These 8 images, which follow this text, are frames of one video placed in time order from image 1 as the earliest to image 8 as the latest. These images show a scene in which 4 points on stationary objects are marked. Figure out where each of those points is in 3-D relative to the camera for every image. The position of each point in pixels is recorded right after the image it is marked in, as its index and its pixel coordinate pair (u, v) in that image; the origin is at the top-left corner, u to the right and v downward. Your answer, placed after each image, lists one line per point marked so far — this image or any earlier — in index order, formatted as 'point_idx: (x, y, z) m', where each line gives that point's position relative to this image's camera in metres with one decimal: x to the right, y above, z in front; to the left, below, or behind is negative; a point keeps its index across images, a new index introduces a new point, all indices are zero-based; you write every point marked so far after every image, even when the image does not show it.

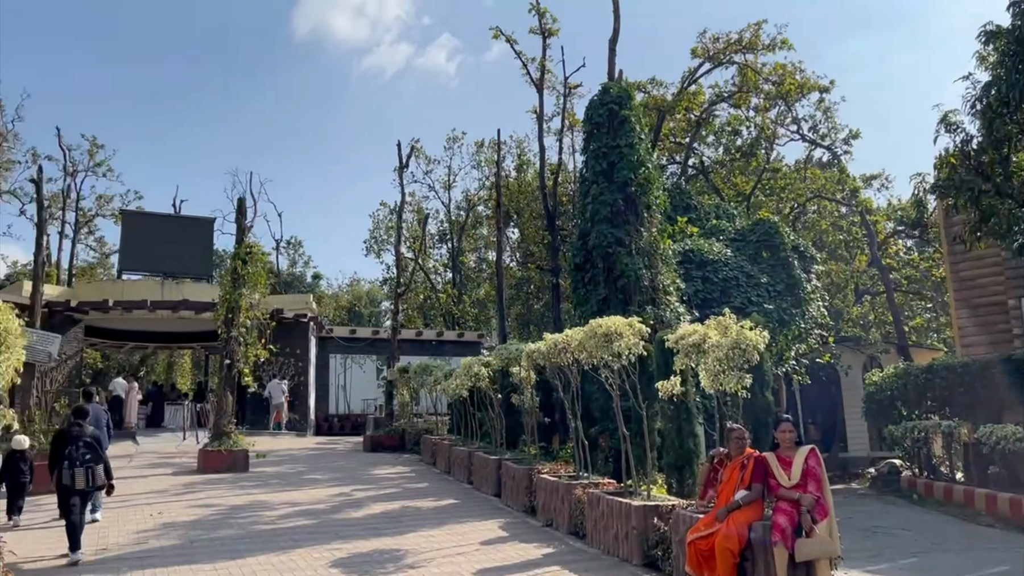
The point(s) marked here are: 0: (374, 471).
0: (-2.4, -3.2, +15.1) m
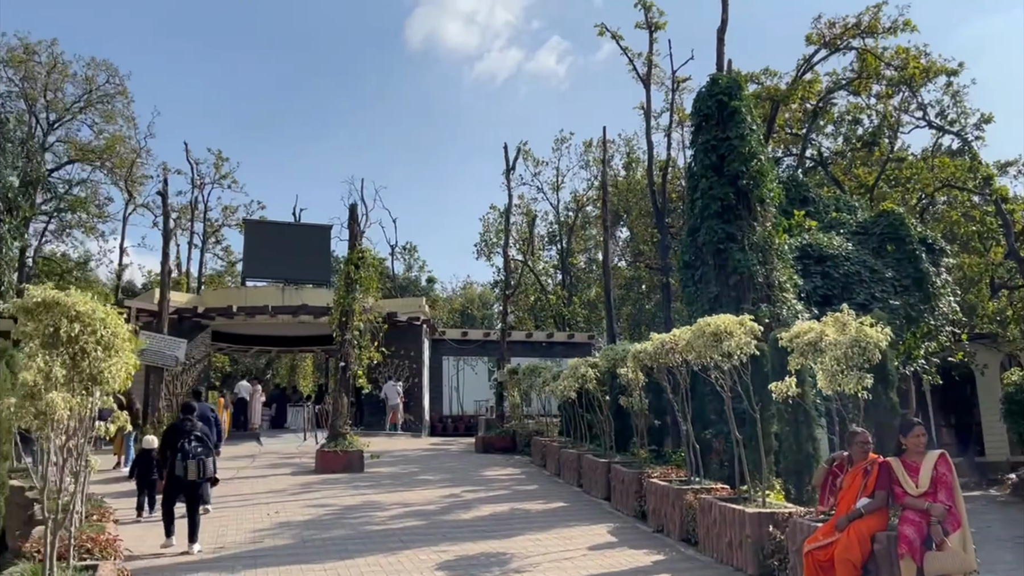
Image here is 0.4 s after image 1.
0: (-0.5, -3.3, +15.1) m
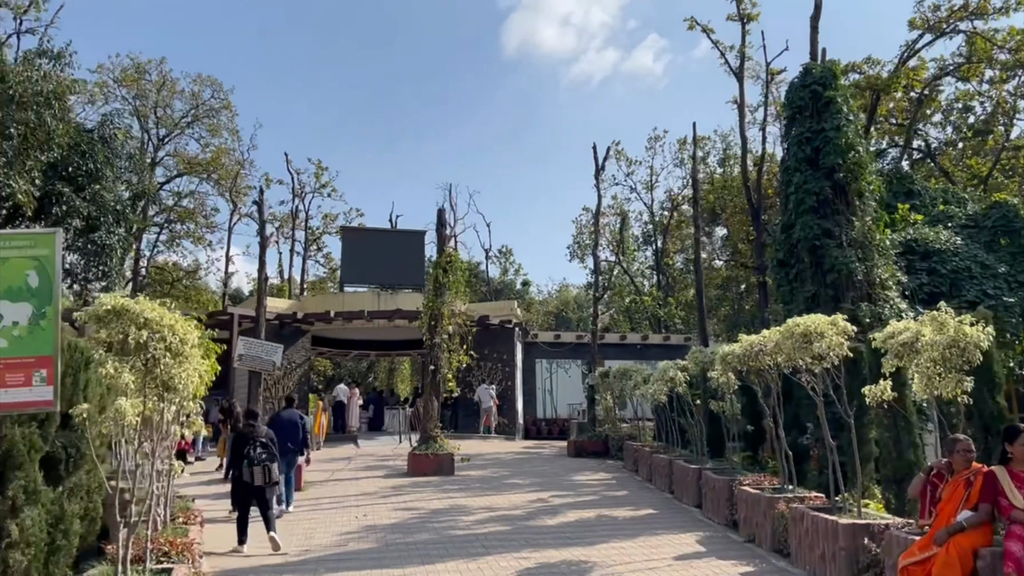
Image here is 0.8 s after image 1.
0: (+1.1, -3.3, +14.9) m
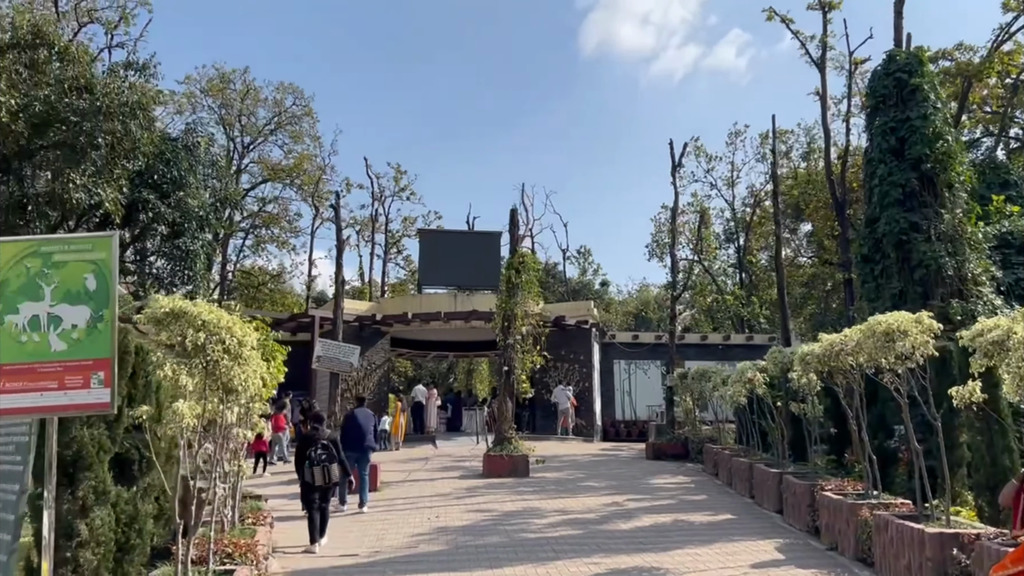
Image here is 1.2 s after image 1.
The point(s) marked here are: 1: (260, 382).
0: (+2.4, -3.3, +14.6) m
1: (-1.5, -0.5, +5.0) m
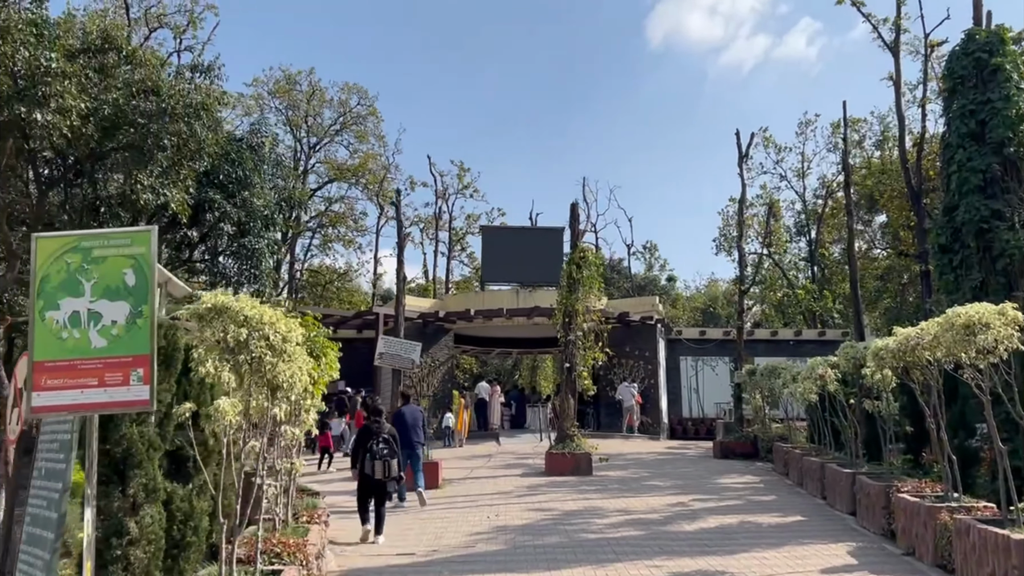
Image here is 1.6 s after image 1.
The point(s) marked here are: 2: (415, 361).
0: (+3.4, -3.2, +14.2) m
1: (-1.2, -0.5, +4.9) m
2: (-1.8, -1.3, +15.5) m
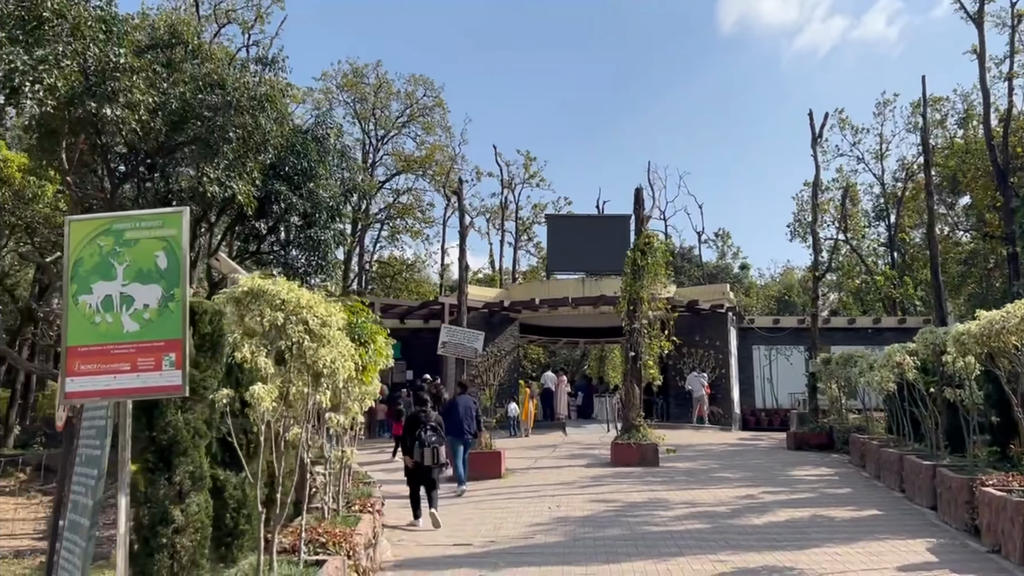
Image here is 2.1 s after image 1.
0: (+4.5, -2.9, +13.7) m
1: (-0.9, -0.4, +4.8) m
2: (-0.6, -1.1, +15.4) m
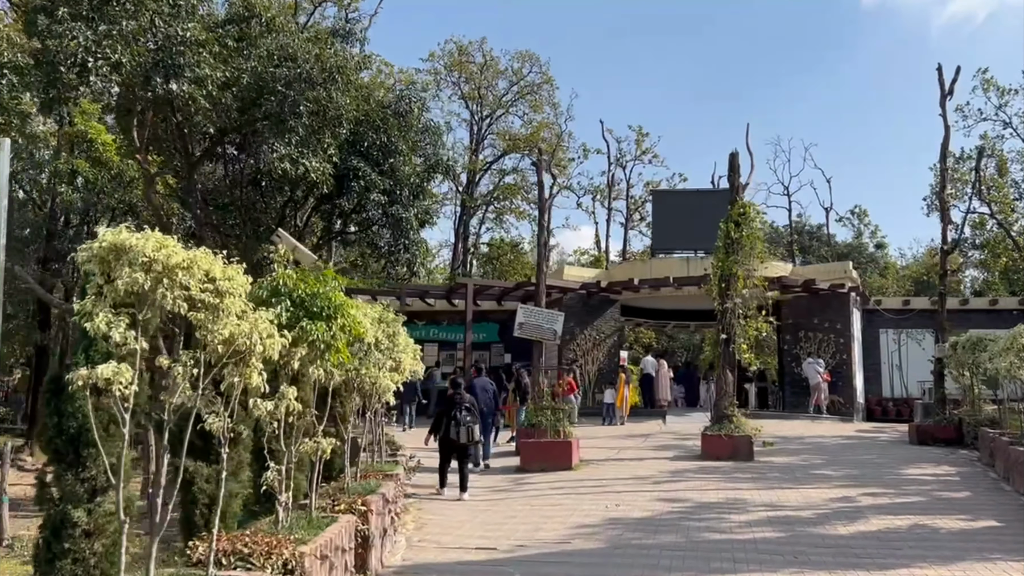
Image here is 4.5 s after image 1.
0: (+5.6, -2.6, +12.1) m
1: (-1.1, -0.2, +4.0) m
2: (+0.8, -0.7, +14.5) m
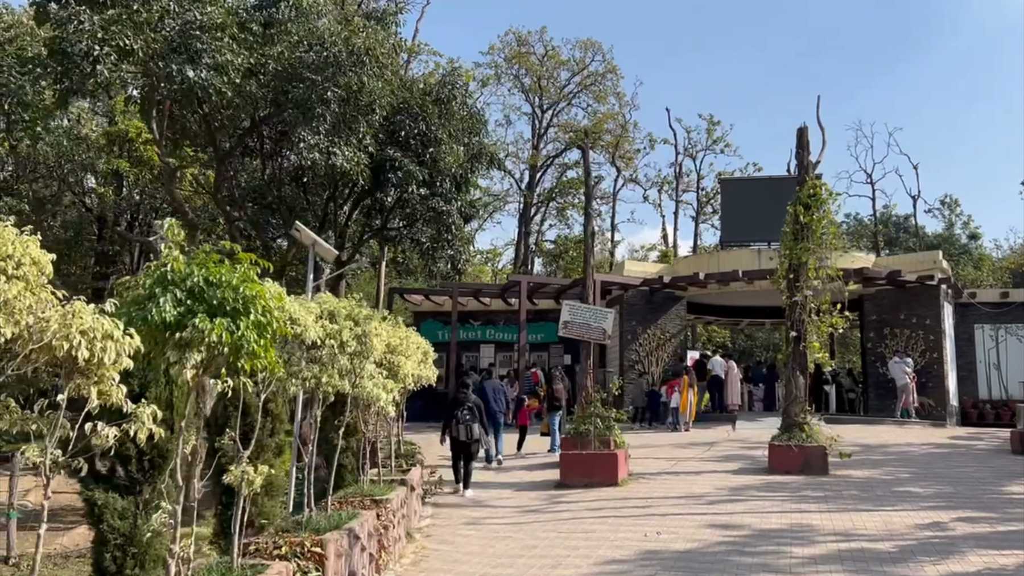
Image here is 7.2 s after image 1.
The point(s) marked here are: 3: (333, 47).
0: (+6.1, -2.4, +10.4) m
1: (-1.3, -0.2, +2.9) m
2: (+1.5, -0.7, +13.2) m
3: (-2.9, +3.9, +13.9) m
